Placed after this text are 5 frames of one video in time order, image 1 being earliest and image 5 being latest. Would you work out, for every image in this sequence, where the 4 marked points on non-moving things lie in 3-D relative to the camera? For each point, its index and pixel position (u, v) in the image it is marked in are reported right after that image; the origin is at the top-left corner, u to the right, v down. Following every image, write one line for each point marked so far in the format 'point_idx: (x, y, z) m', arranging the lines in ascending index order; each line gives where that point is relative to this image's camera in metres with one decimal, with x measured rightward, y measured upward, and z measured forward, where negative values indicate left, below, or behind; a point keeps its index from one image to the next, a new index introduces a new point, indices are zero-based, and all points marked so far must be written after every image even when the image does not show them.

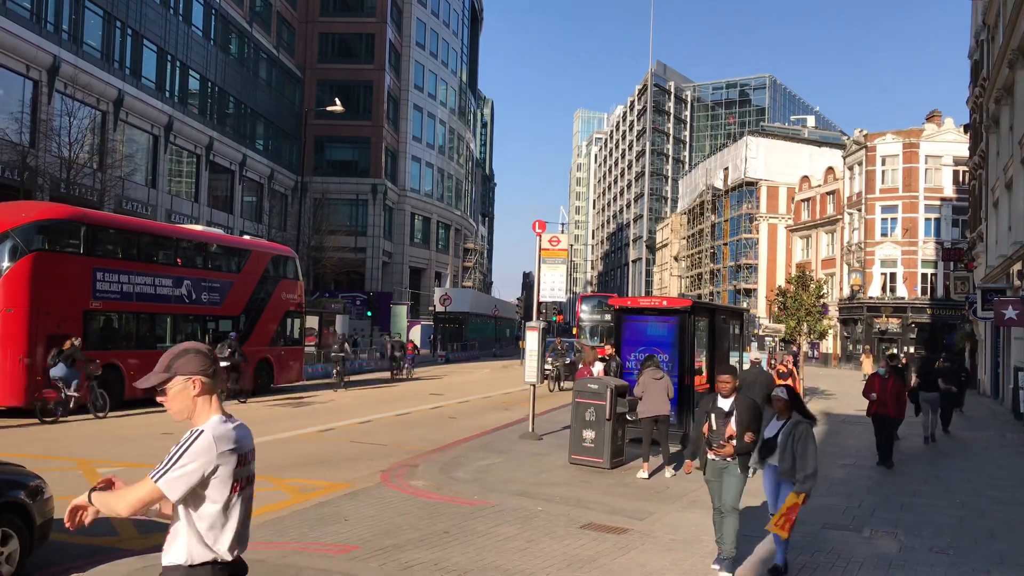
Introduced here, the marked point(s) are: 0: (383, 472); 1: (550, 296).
0: (-1.6, -2.3, +9.9) m
1: (+0.7, -0.1, +14.2) m
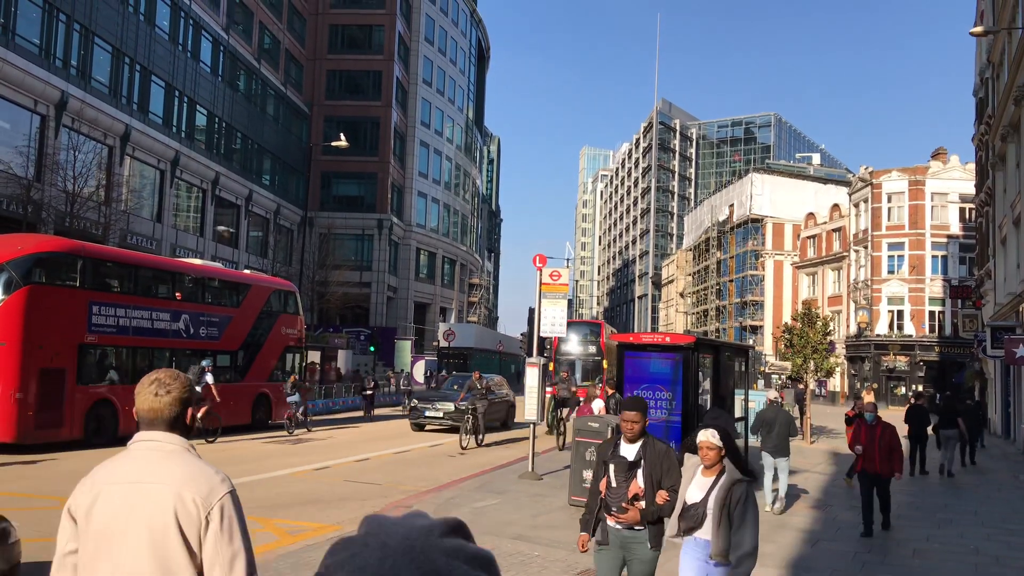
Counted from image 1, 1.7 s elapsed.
0: (-1.6, -2.7, +9.6) m
1: (+0.7, -0.7, +14.0) m
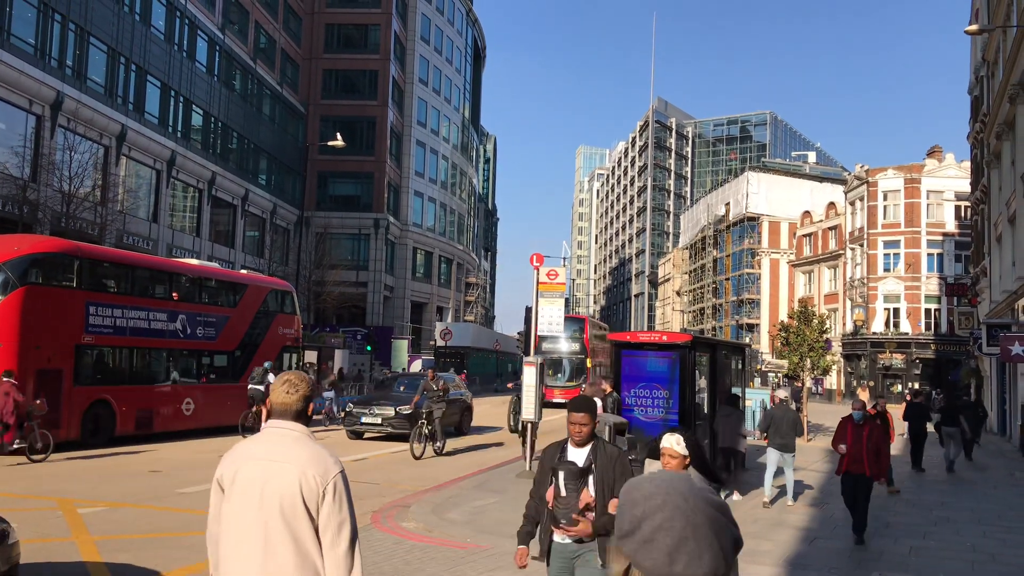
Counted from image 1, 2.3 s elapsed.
0: (-1.6, -2.7, +9.6) m
1: (+0.6, -0.7, +14.0) m
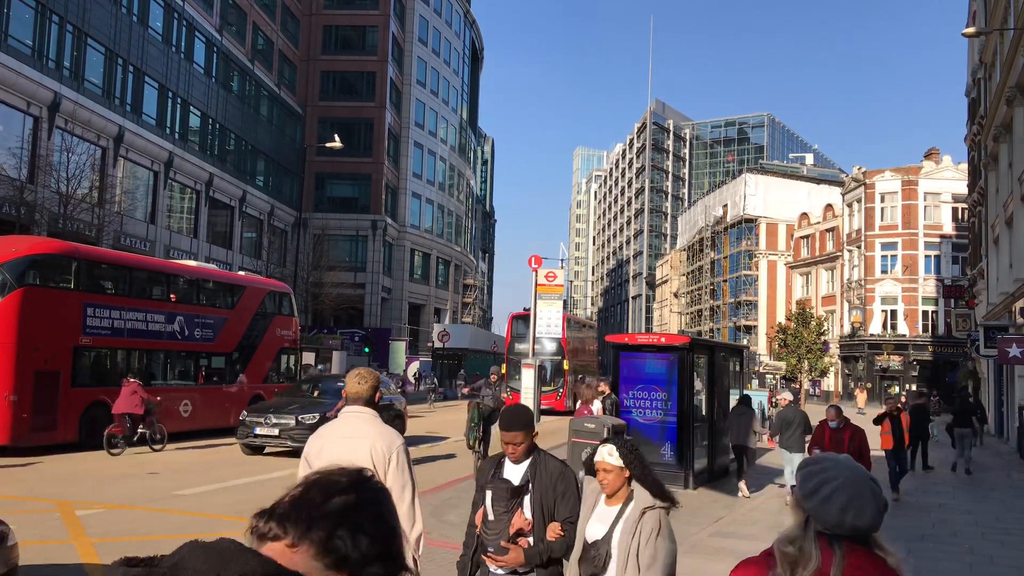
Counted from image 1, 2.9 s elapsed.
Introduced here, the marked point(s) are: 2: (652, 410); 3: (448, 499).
0: (-1.6, -2.7, +9.6) m
1: (+0.6, -0.8, +14.0) m
2: (+2.4, -2.1, +13.8) m
3: (-0.8, -2.8, +10.6) m
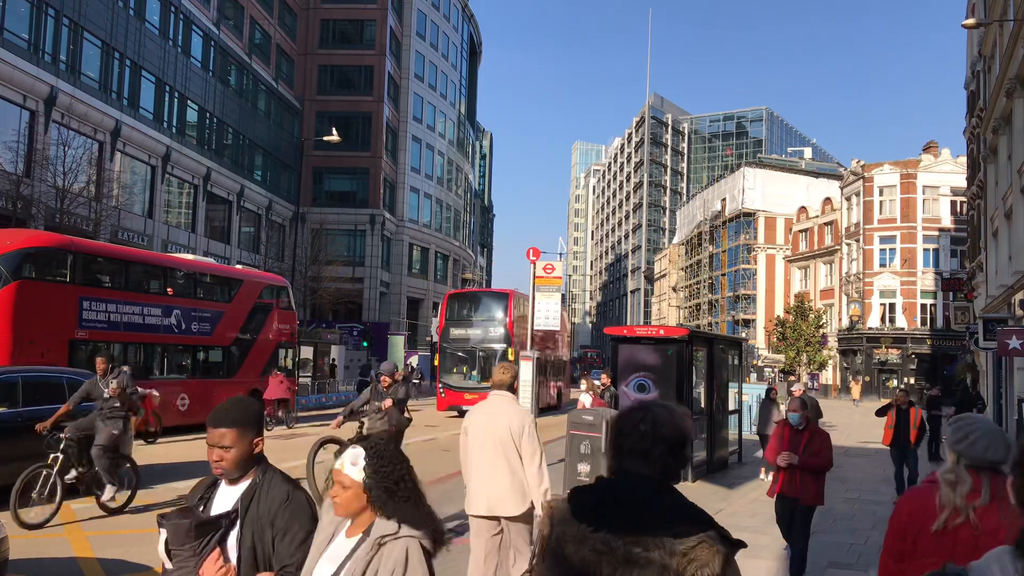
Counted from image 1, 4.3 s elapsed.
0: (-1.7, -2.6, +9.6) m
1: (+0.6, -0.6, +13.9) m
2: (+2.3, -2.0, +13.8) m
3: (-0.9, -2.7, +10.6) m
